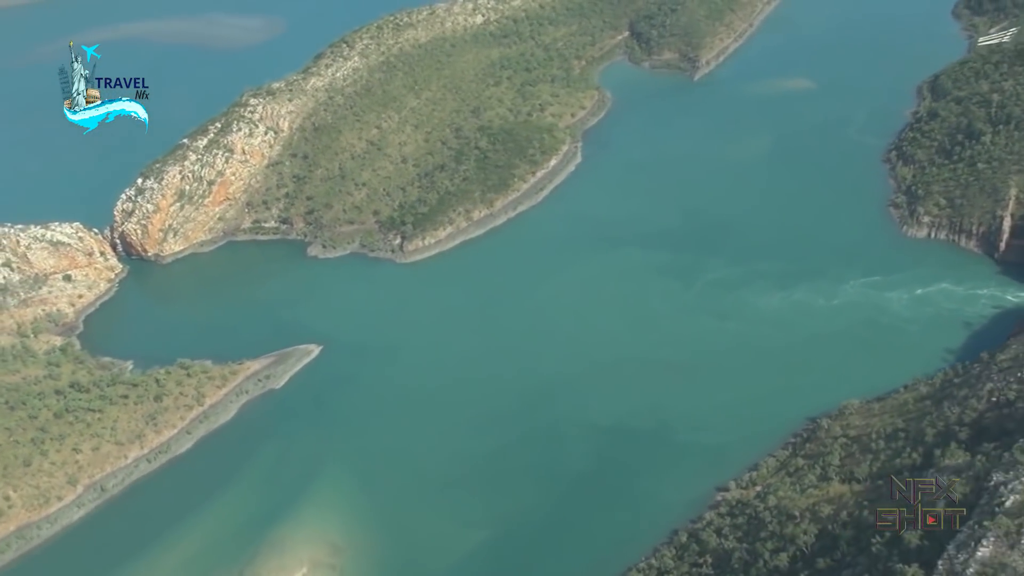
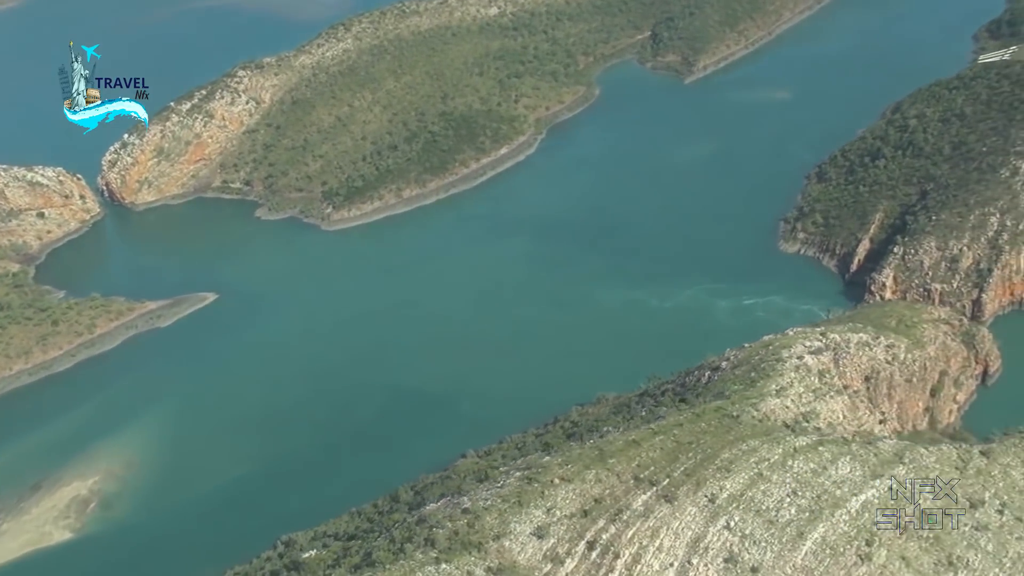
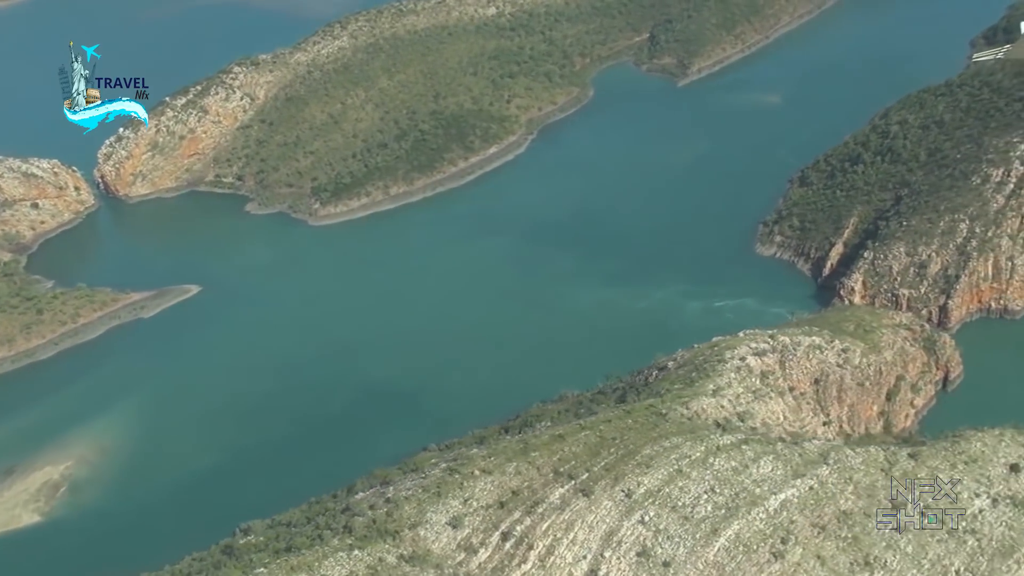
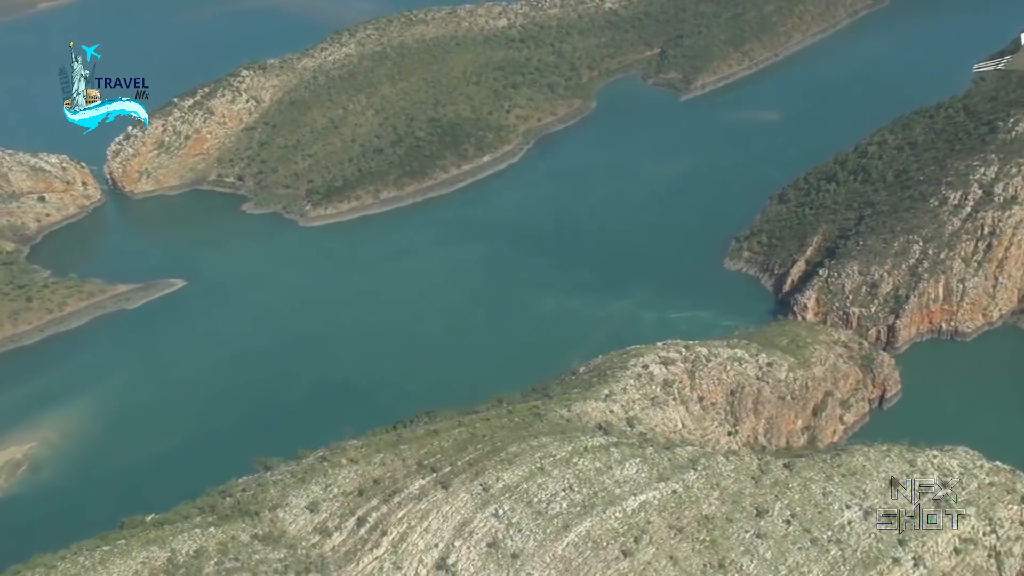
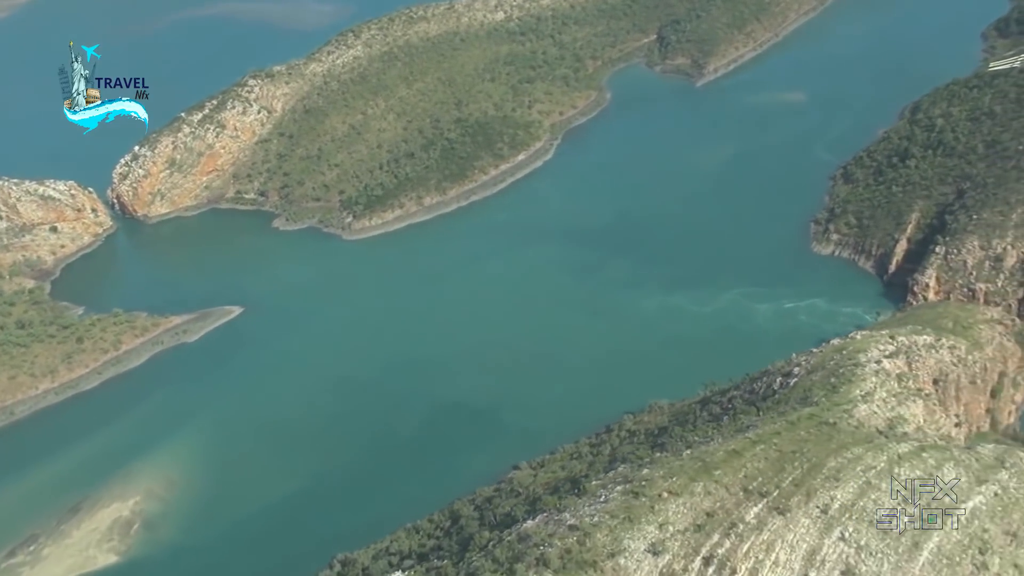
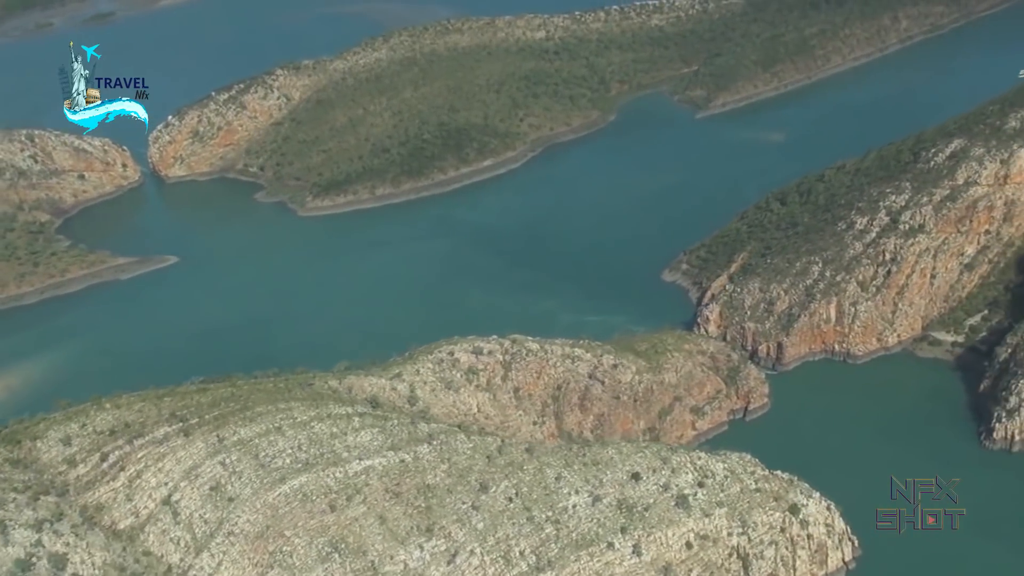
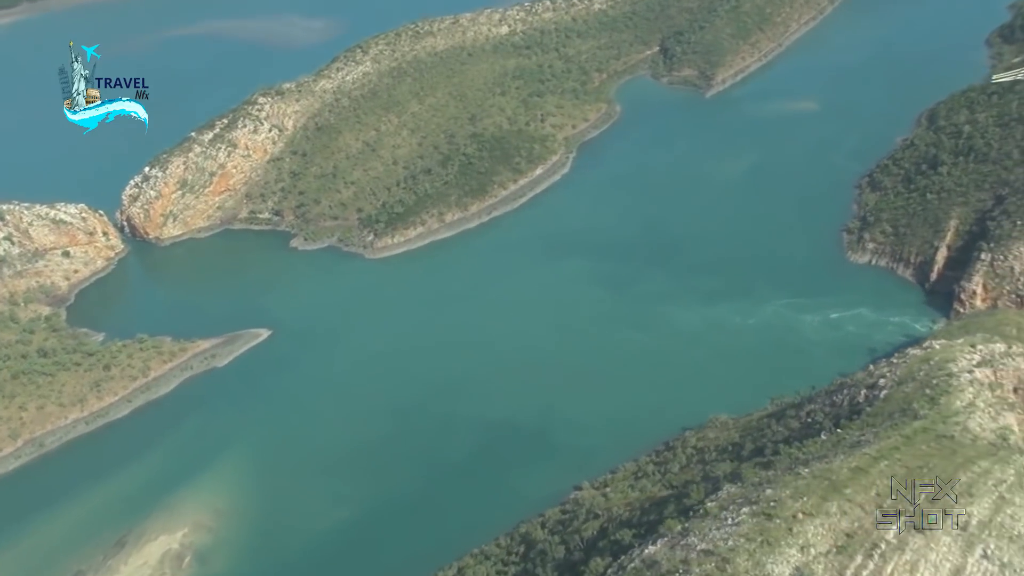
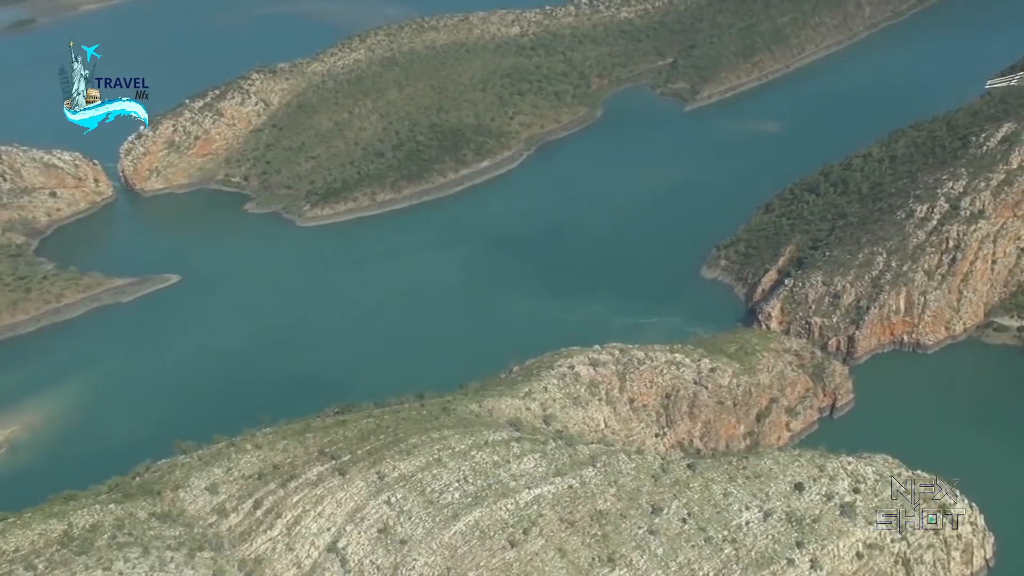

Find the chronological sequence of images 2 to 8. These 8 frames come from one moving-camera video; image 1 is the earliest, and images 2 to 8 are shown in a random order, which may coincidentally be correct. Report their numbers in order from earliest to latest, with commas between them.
7, 5, 2, 3, 4, 8, 6
